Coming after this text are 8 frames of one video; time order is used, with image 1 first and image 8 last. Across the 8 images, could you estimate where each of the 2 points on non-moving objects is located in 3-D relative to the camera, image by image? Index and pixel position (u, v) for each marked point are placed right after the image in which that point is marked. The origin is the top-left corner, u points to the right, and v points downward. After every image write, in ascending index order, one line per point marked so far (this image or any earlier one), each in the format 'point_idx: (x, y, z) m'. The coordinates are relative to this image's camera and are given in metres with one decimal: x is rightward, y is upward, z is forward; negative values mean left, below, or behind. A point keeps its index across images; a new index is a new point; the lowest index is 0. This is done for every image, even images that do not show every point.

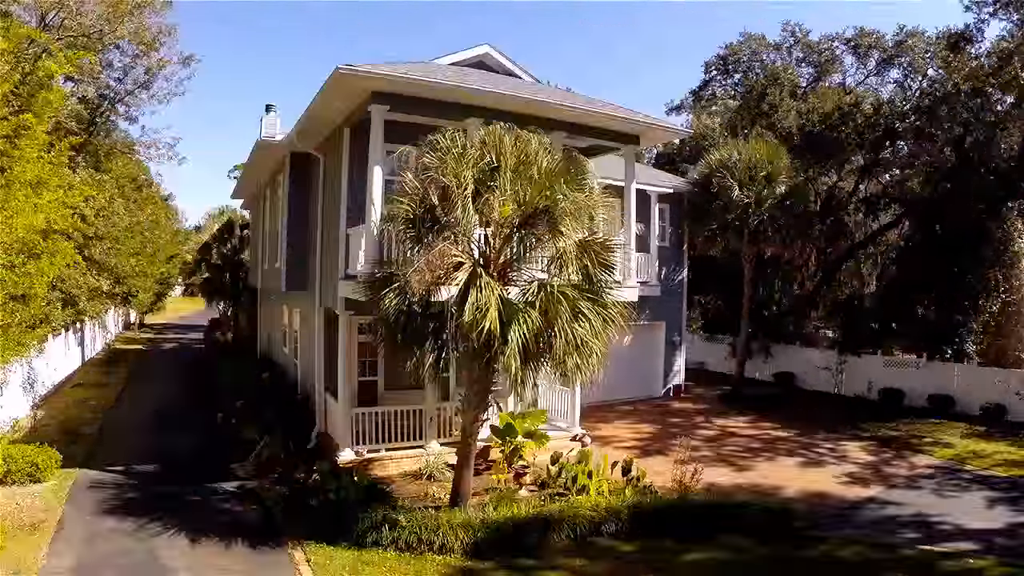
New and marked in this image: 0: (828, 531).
0: (+4.9, -3.8, +11.1) m
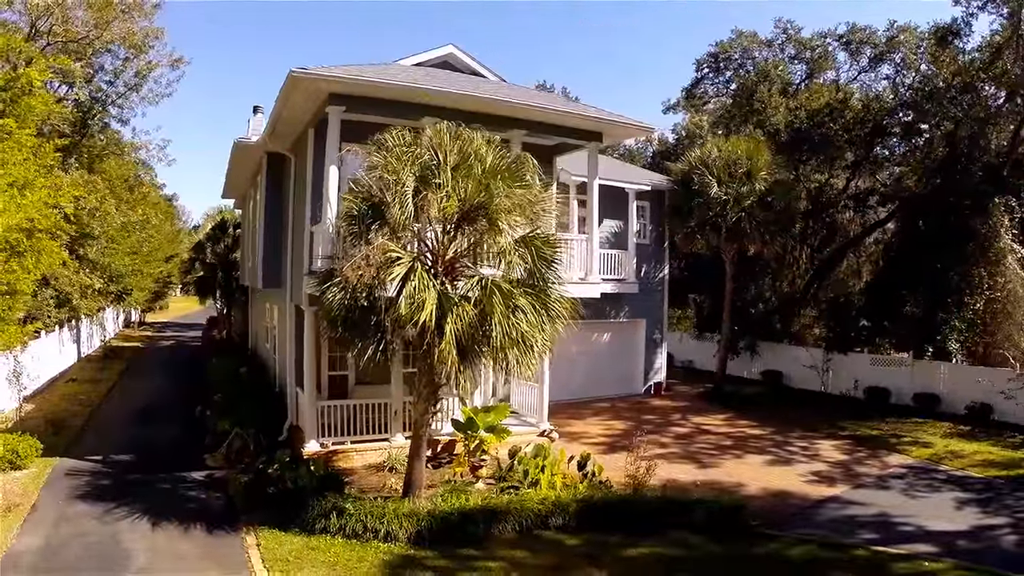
0: (+4.1, -3.7, +11.1) m
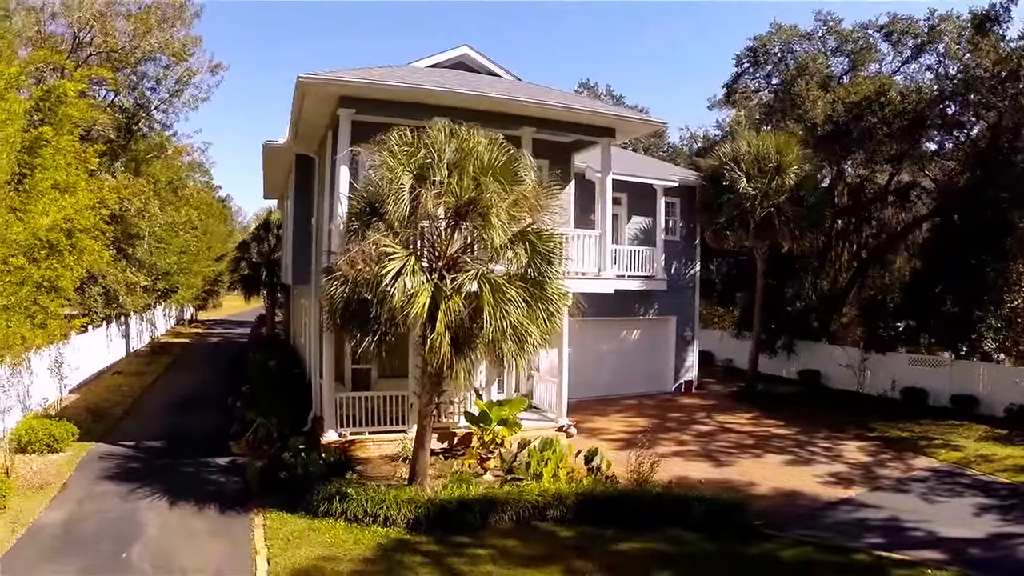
0: (+4.1, -3.6, +10.9) m
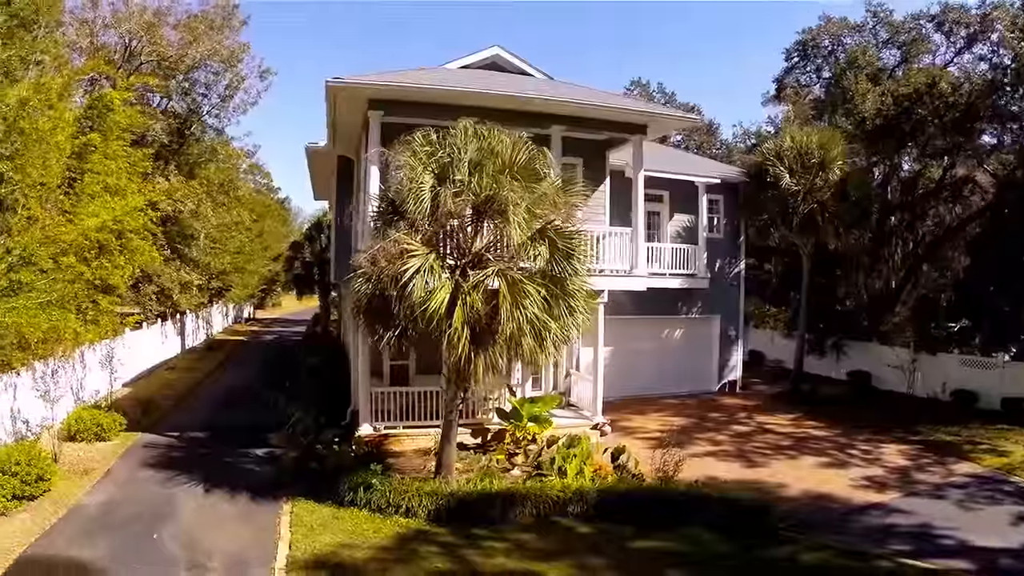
0: (+4.3, -3.6, +10.7) m
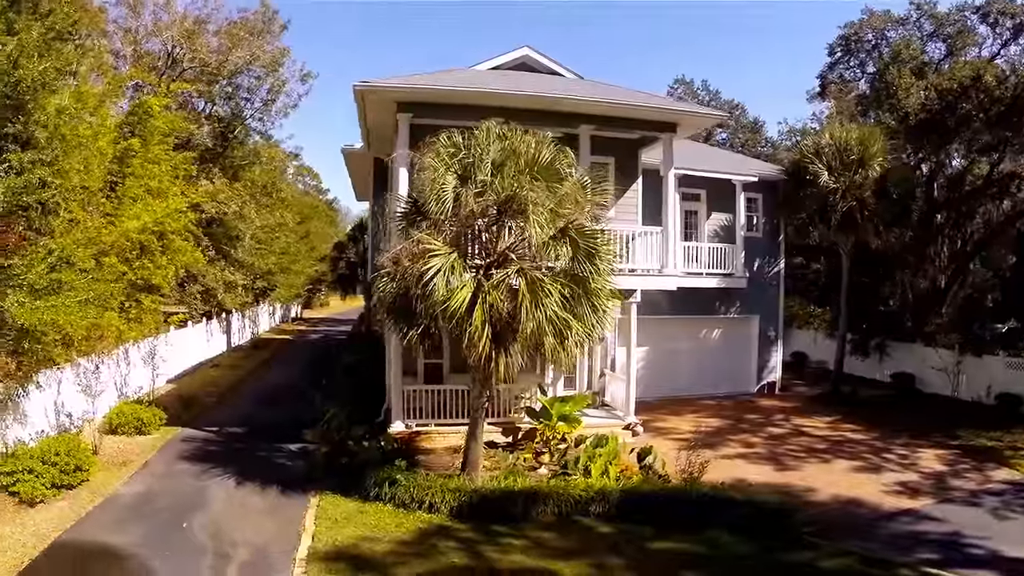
0: (+4.6, -3.6, +10.4) m
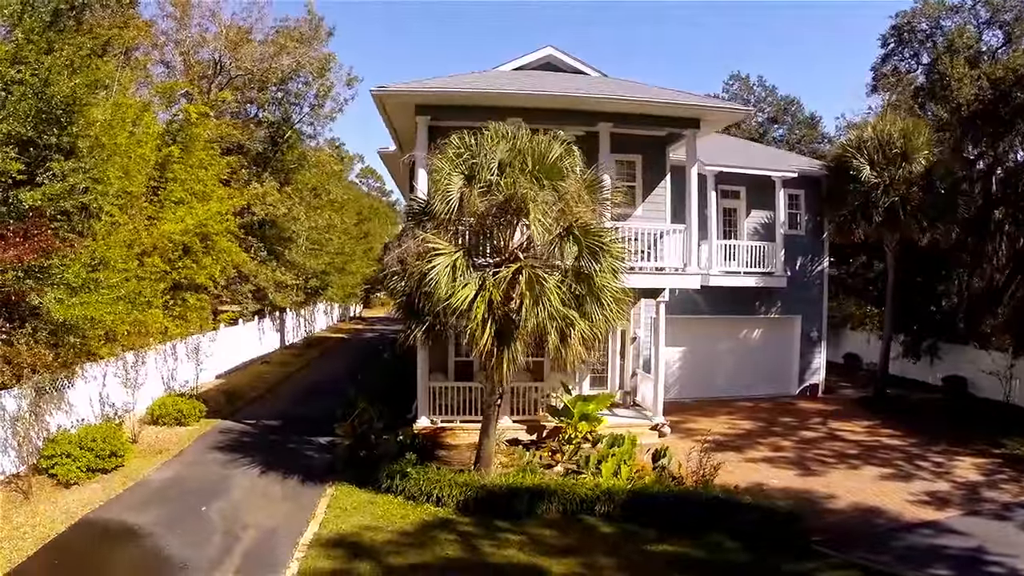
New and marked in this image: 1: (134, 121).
0: (+4.6, -3.6, +10.1) m
1: (-7.8, +3.4, +15.2) m
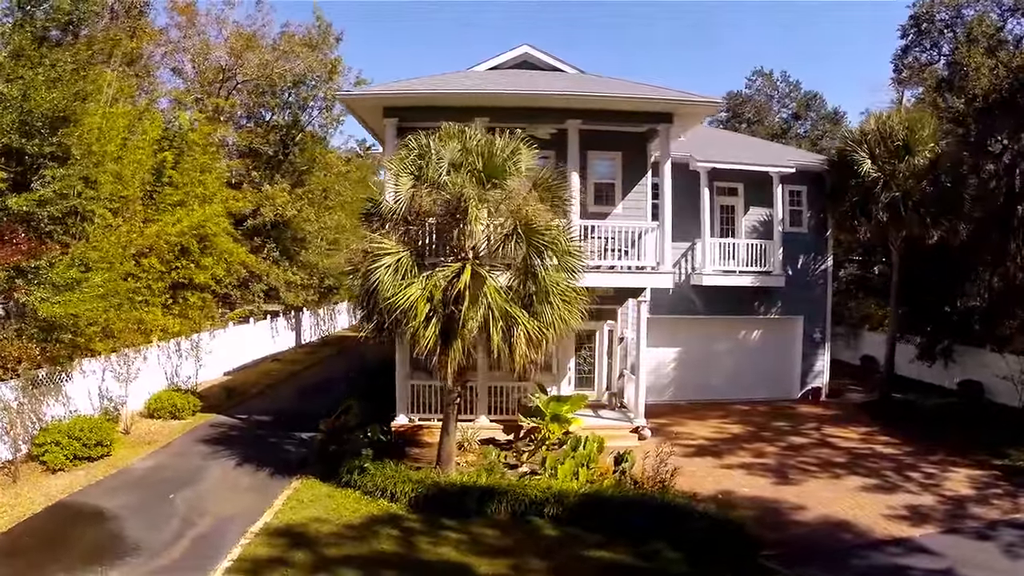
0: (+3.7, -3.6, +9.7) m
1: (-8.3, +3.5, +15.9) m
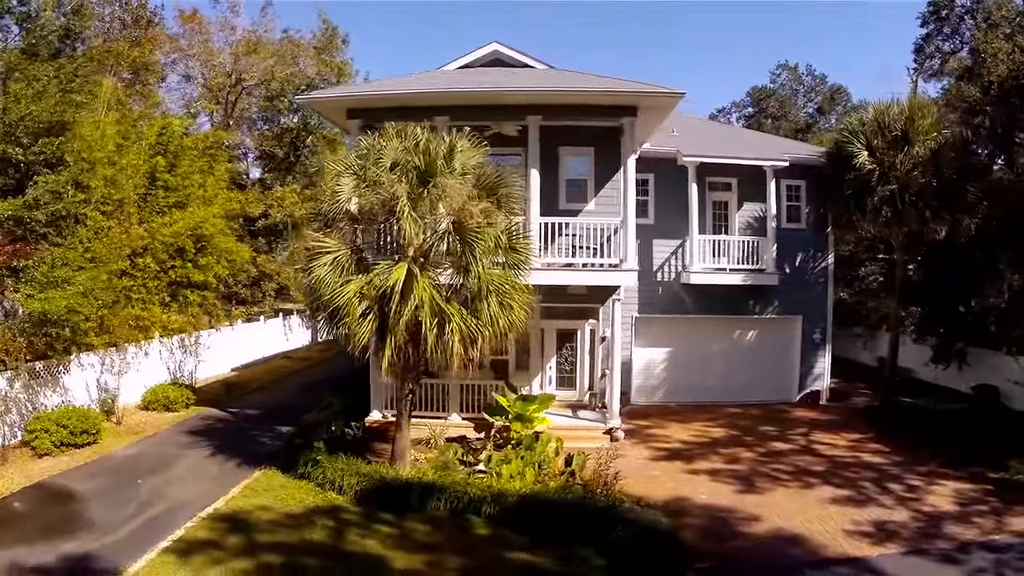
0: (+2.5, -3.5, +9.3) m
1: (-8.7, +3.5, +16.6) m
